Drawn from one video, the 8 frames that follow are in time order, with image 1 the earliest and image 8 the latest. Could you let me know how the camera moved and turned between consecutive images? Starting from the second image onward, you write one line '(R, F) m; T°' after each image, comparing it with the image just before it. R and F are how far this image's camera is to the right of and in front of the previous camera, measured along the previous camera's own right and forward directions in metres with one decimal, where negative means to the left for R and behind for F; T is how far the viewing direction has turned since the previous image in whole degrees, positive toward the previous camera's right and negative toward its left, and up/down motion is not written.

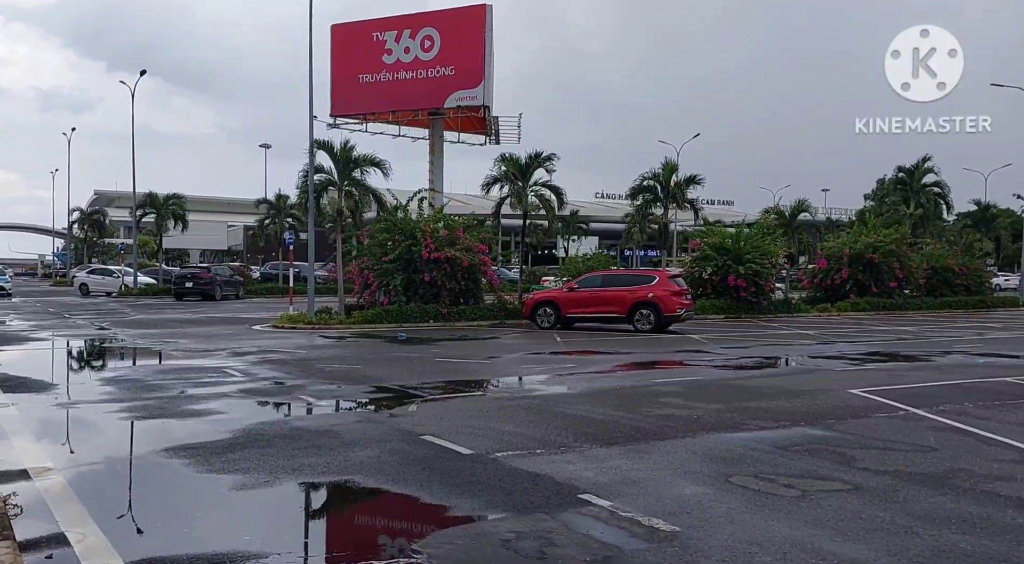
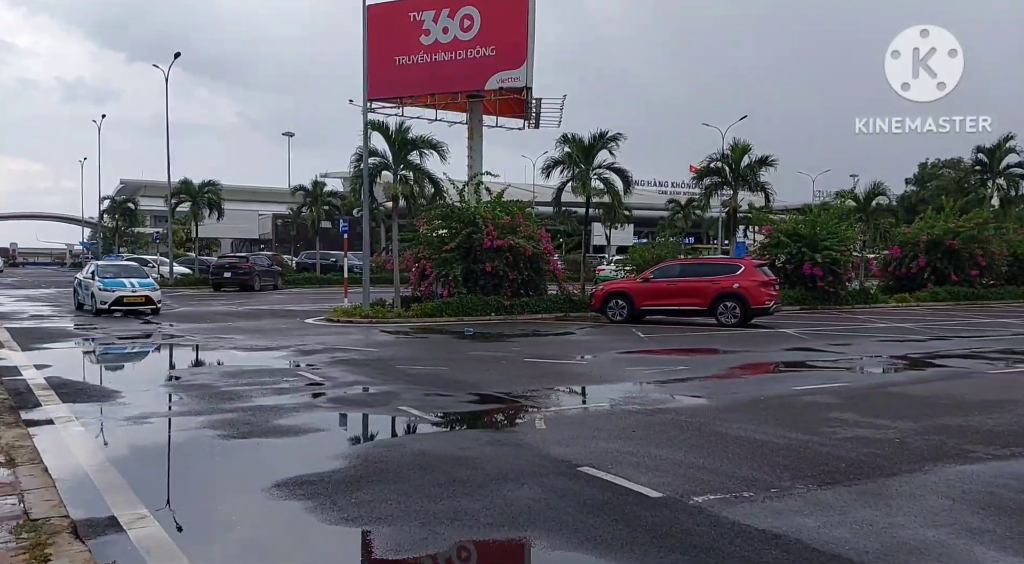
(-1.2, +1.7) m; -1°
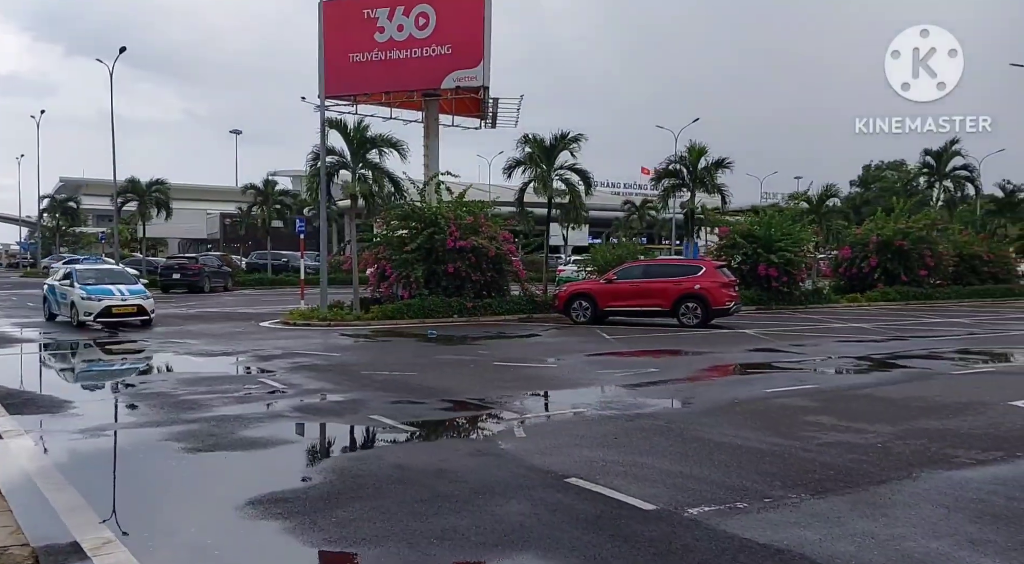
(-0.3, +0.2) m; +3°
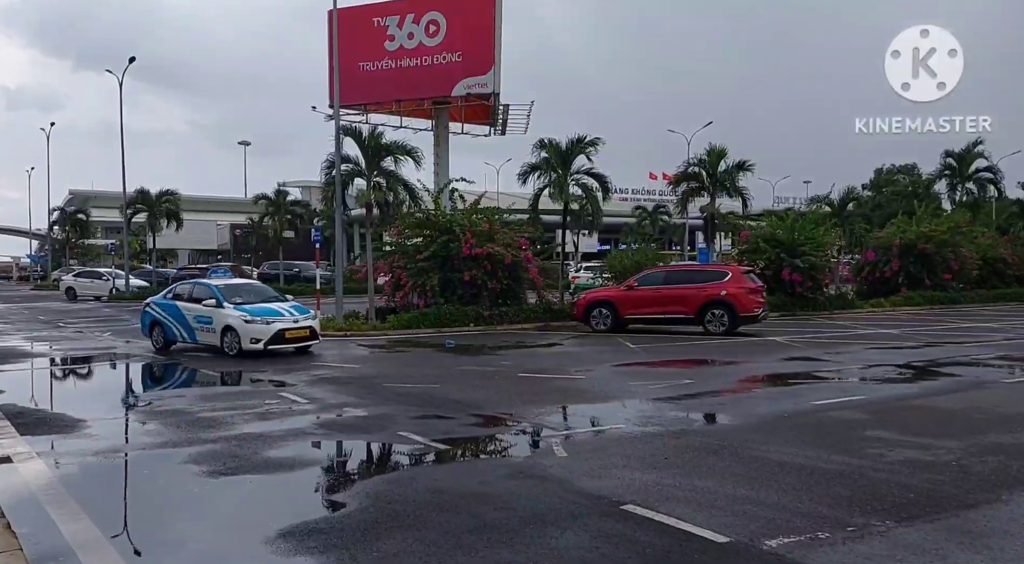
(-0.3, +0.6) m; 0°
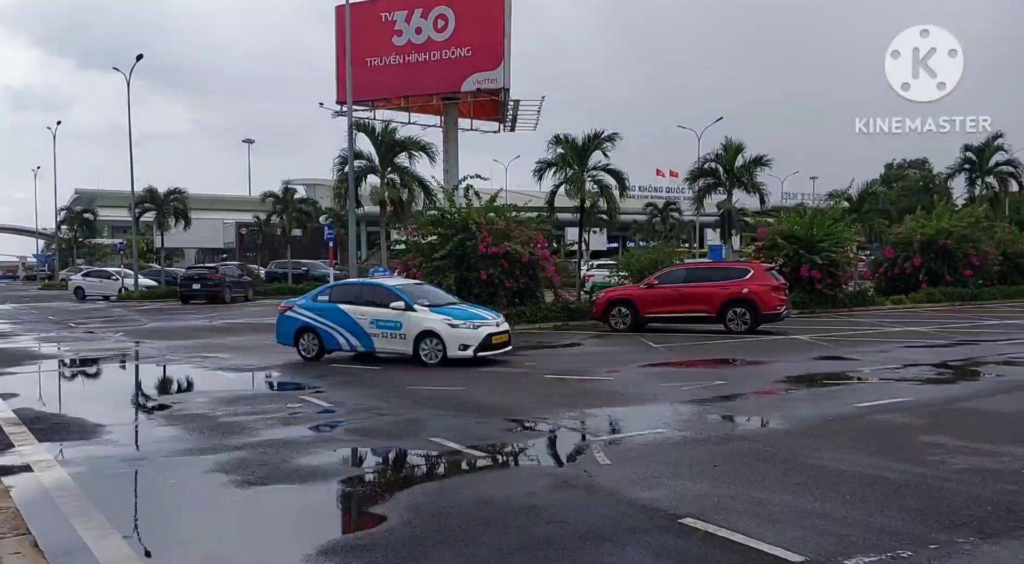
(-0.3, +0.4) m; 0°
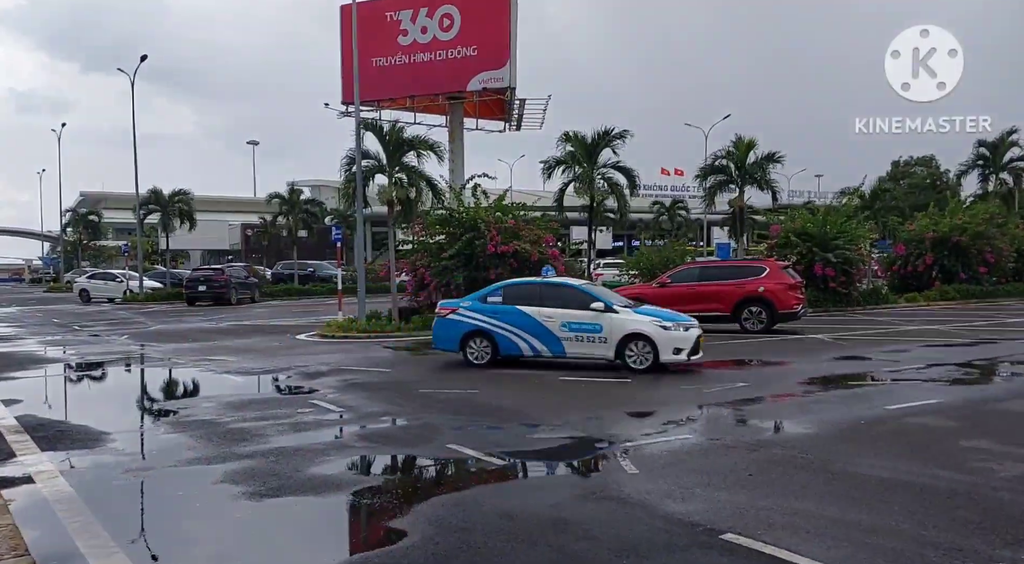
(-0.1, +0.4) m; 0°
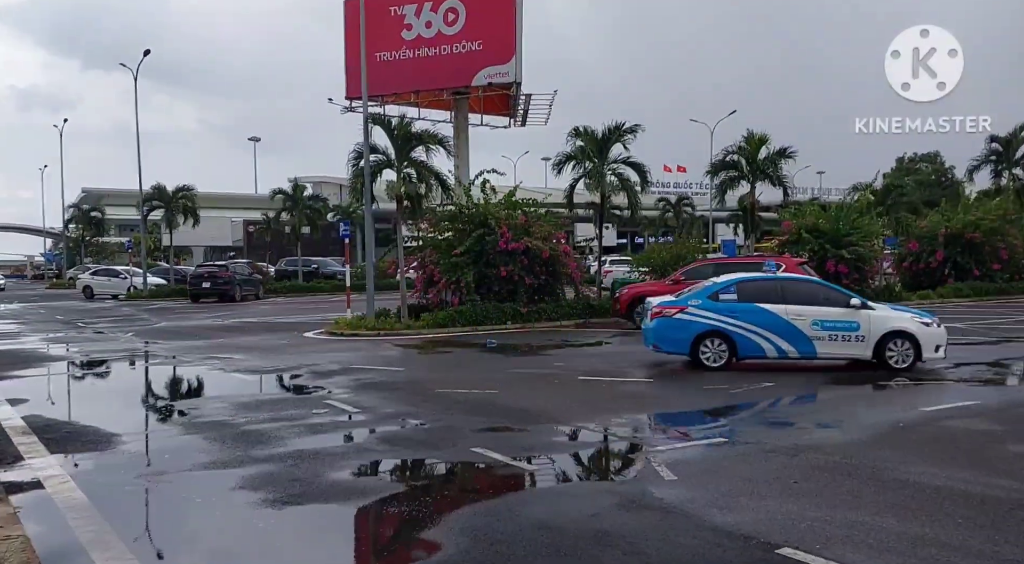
(-0.2, +0.3) m; 0°
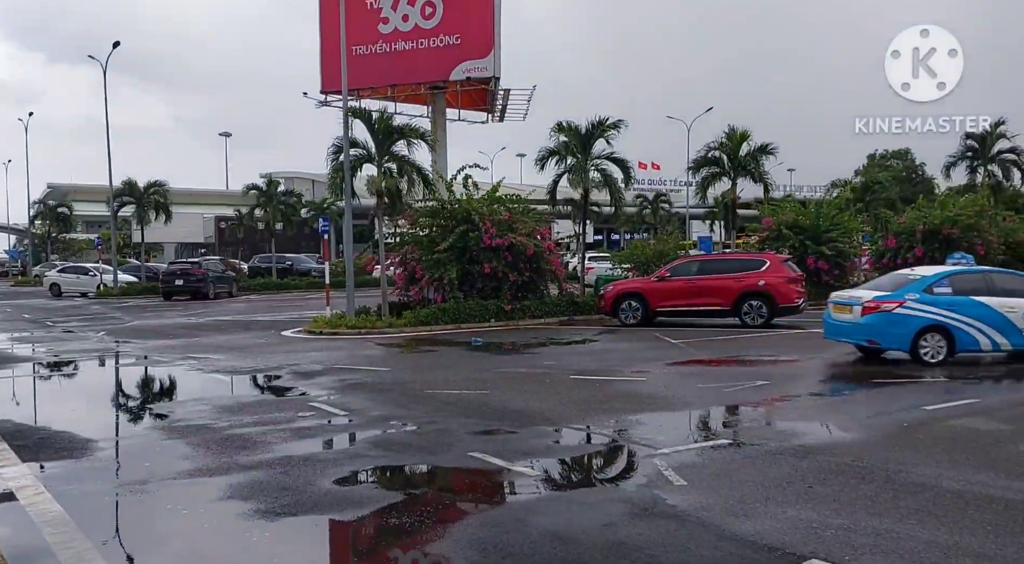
(-0.2, +0.3) m; +2°
